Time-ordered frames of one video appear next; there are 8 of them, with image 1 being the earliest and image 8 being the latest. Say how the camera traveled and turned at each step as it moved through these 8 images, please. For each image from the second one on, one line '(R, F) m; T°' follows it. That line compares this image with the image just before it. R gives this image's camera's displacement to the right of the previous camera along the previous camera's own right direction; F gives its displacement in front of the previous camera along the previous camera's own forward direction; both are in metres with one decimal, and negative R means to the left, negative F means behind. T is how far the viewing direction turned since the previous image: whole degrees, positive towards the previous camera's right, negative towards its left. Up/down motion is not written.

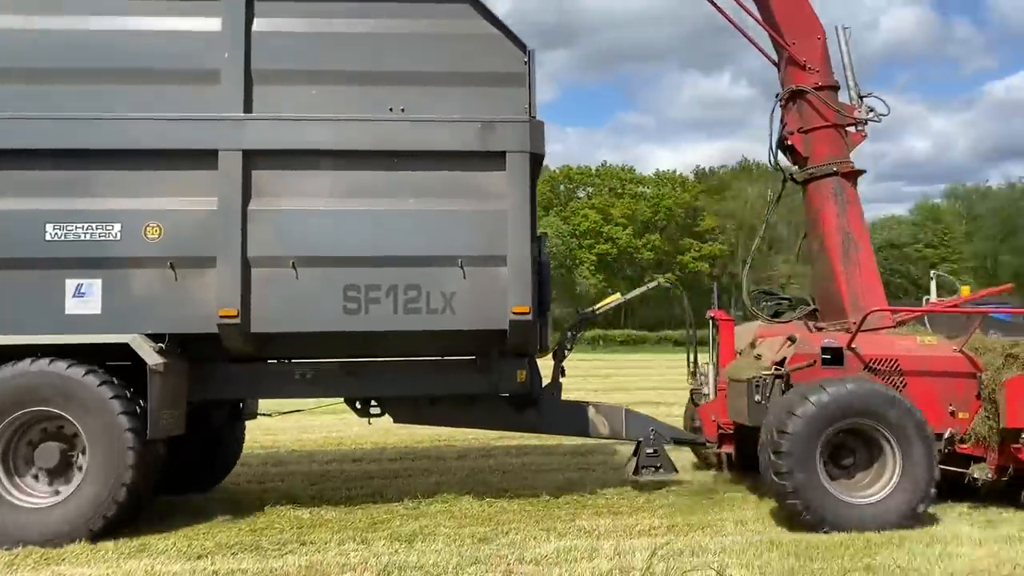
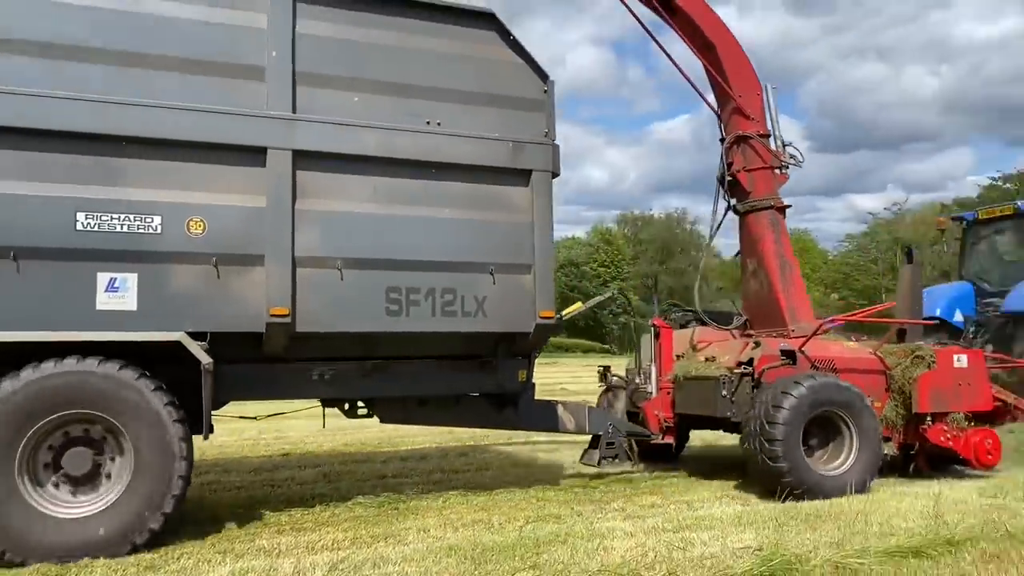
(-1.8, -0.1) m; +20°
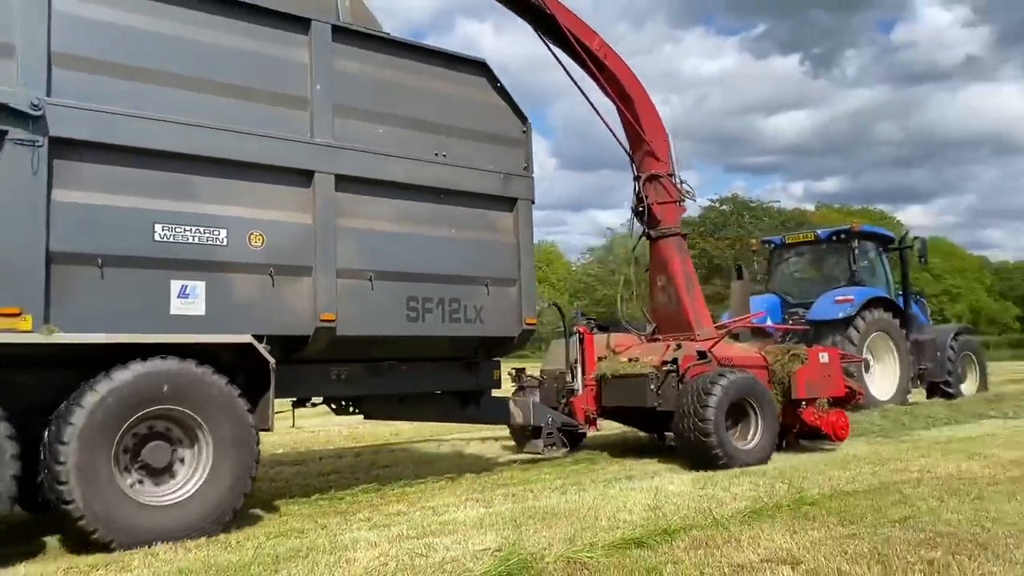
(-1.5, -0.6) m; +16°
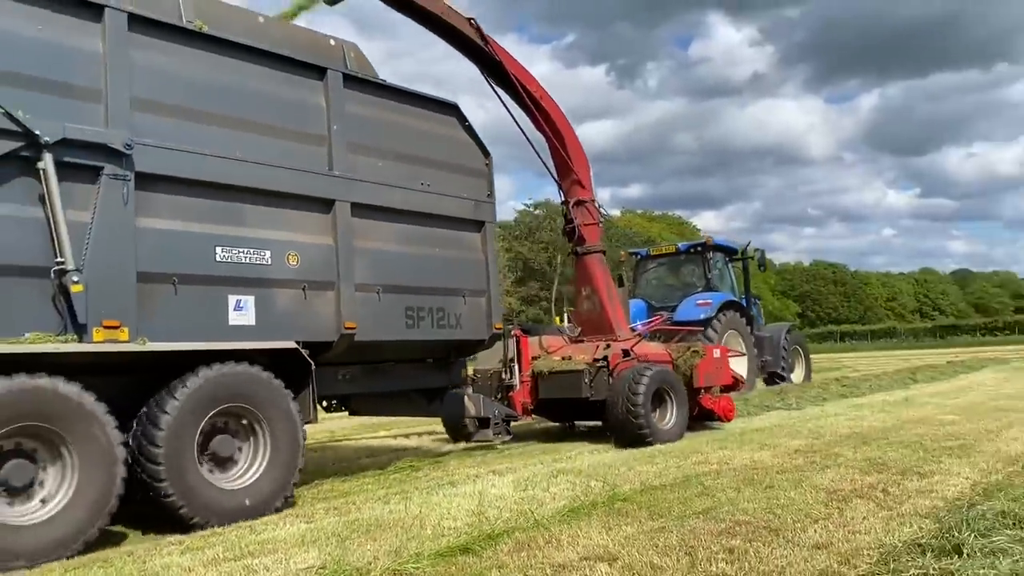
(-1.1, -0.9) m; +11°
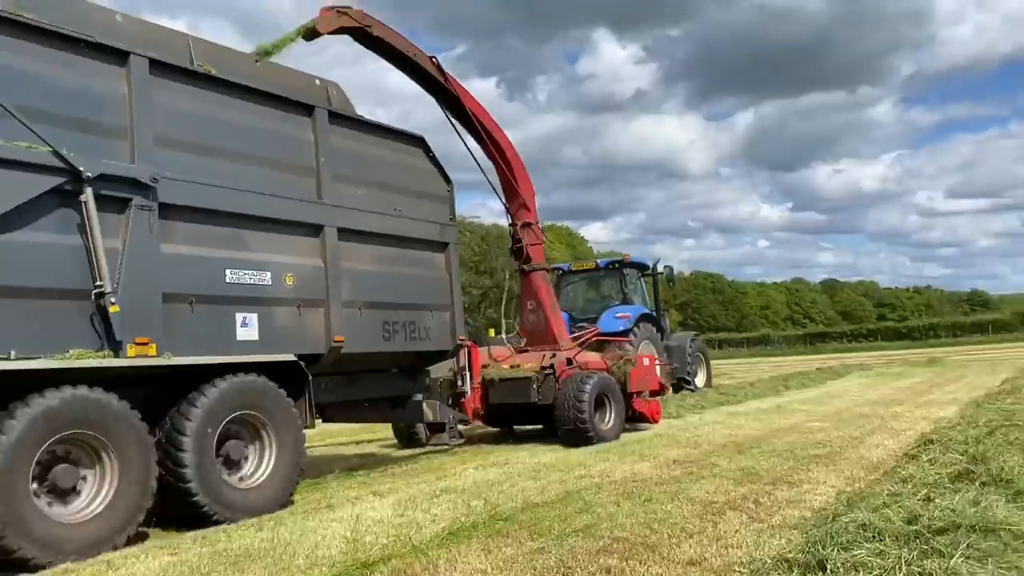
(-0.6, -0.7) m; +7°
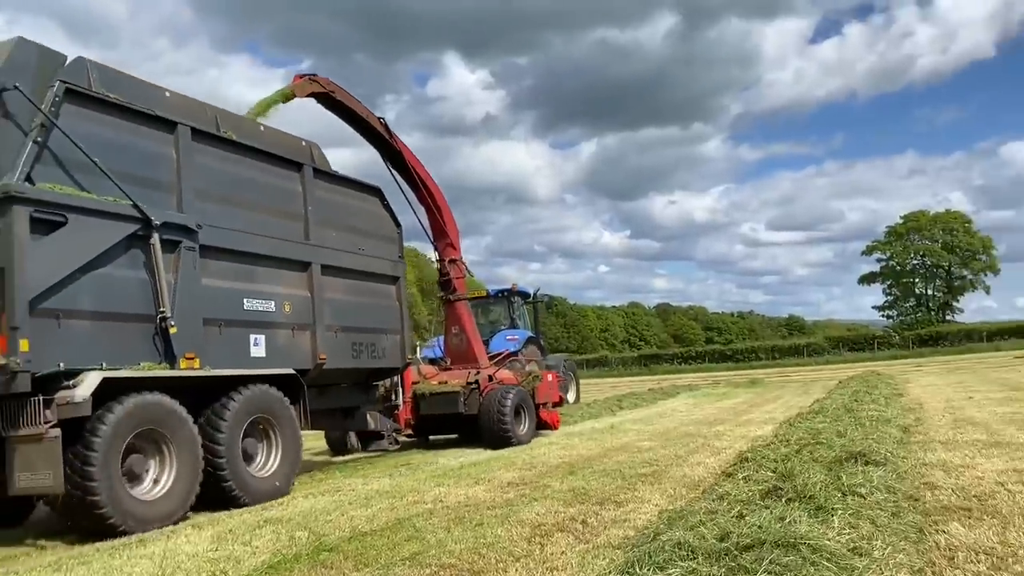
(-1.0, -1.5) m; +10°
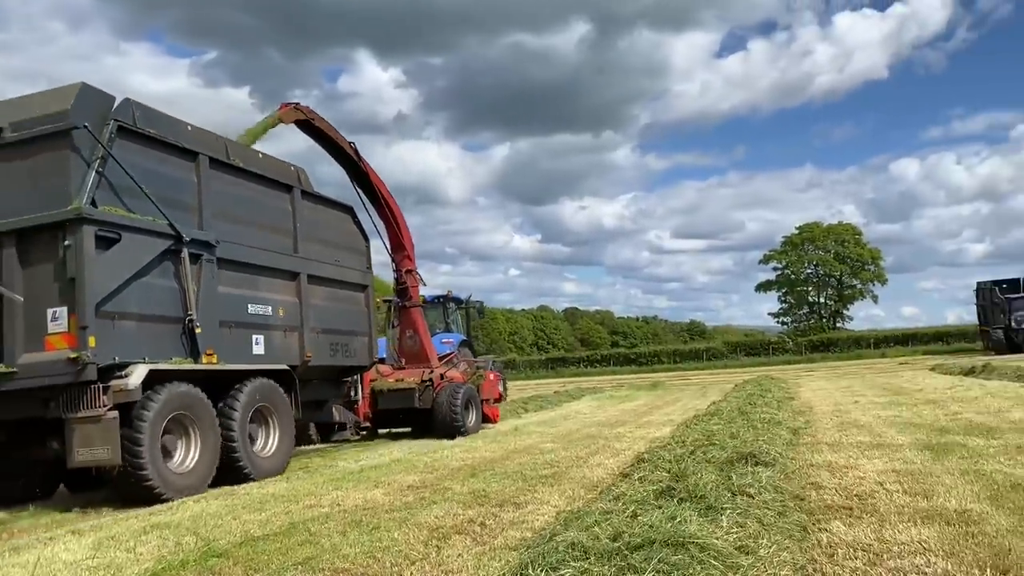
(-0.5, -1.3) m; +6°
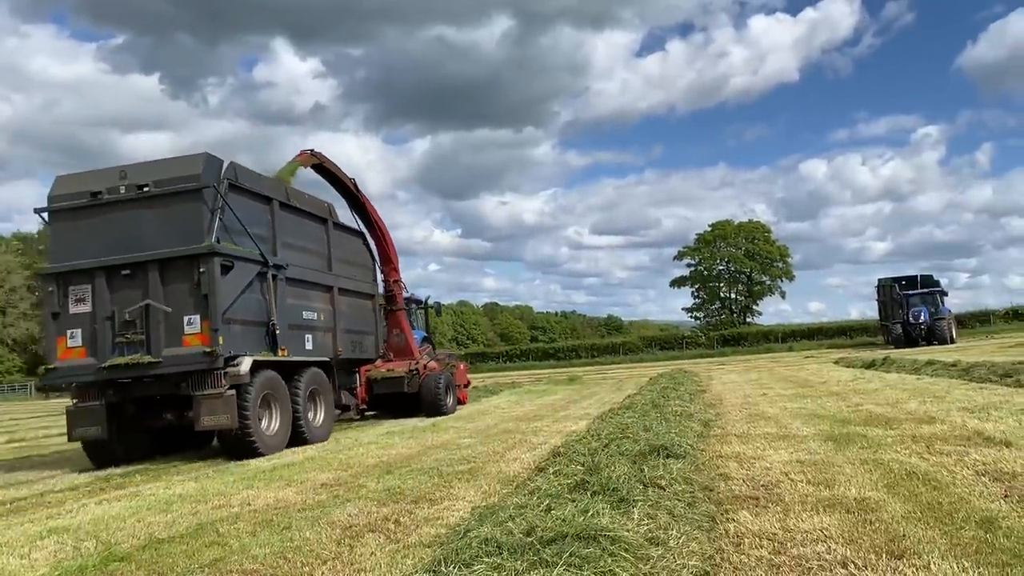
(-0.9, -2.8) m; +5°
